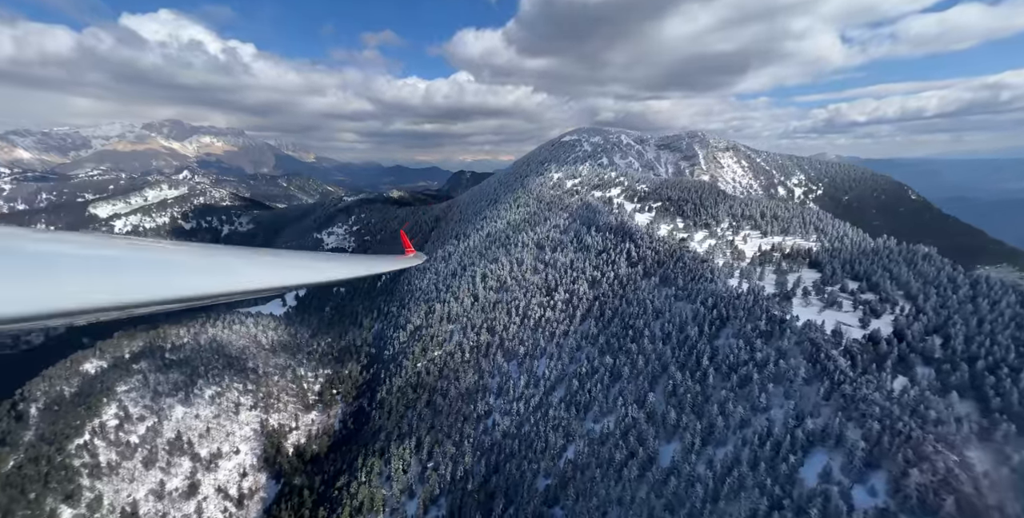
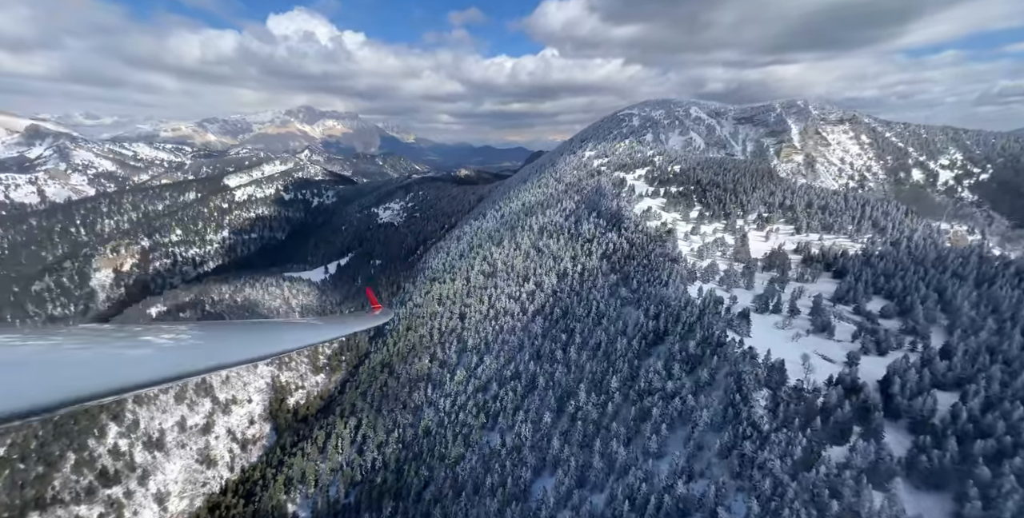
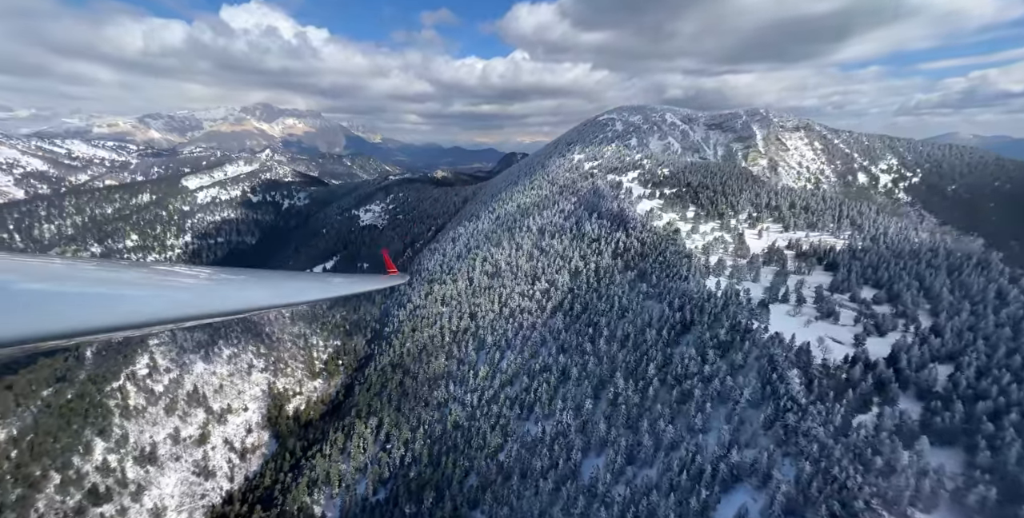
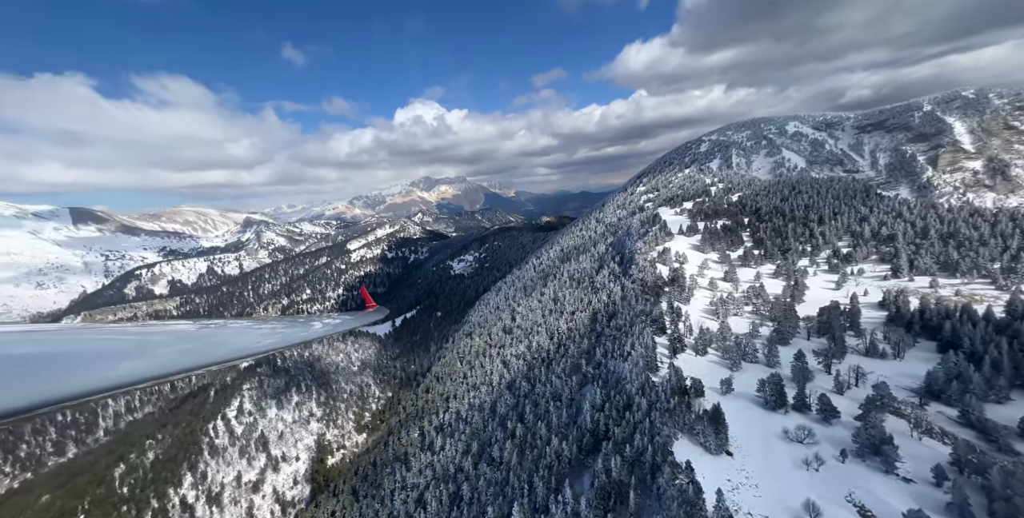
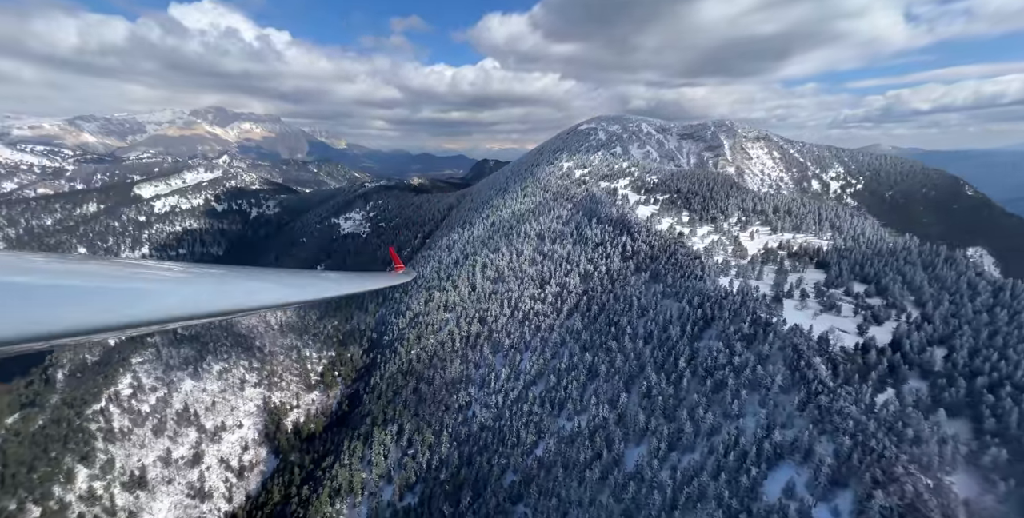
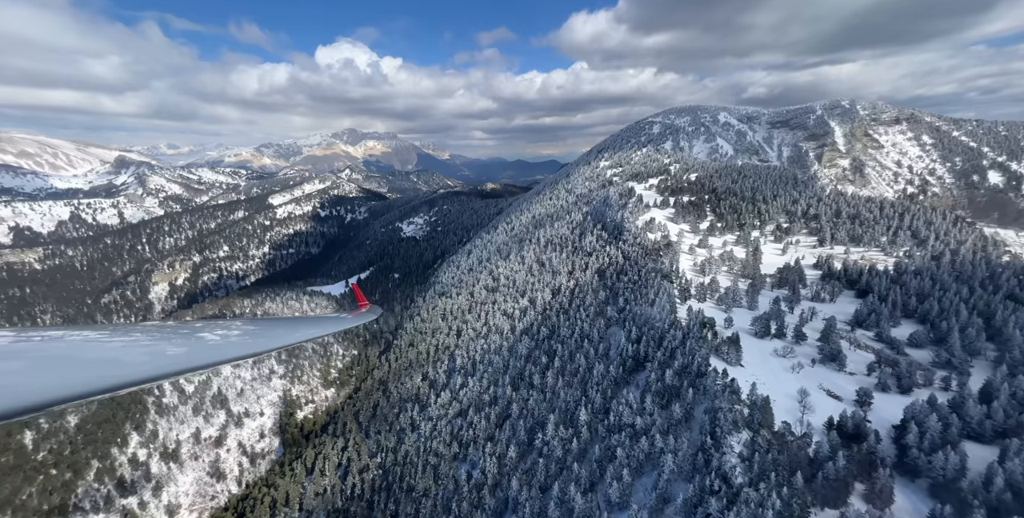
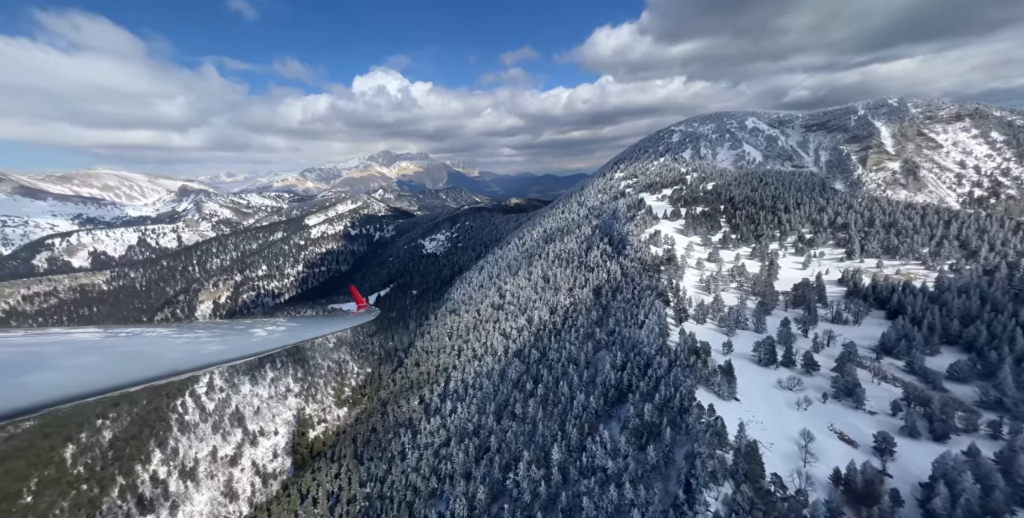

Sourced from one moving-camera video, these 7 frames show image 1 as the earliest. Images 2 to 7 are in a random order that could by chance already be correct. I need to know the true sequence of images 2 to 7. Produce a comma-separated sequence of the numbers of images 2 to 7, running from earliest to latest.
5, 3, 2, 6, 7, 4
